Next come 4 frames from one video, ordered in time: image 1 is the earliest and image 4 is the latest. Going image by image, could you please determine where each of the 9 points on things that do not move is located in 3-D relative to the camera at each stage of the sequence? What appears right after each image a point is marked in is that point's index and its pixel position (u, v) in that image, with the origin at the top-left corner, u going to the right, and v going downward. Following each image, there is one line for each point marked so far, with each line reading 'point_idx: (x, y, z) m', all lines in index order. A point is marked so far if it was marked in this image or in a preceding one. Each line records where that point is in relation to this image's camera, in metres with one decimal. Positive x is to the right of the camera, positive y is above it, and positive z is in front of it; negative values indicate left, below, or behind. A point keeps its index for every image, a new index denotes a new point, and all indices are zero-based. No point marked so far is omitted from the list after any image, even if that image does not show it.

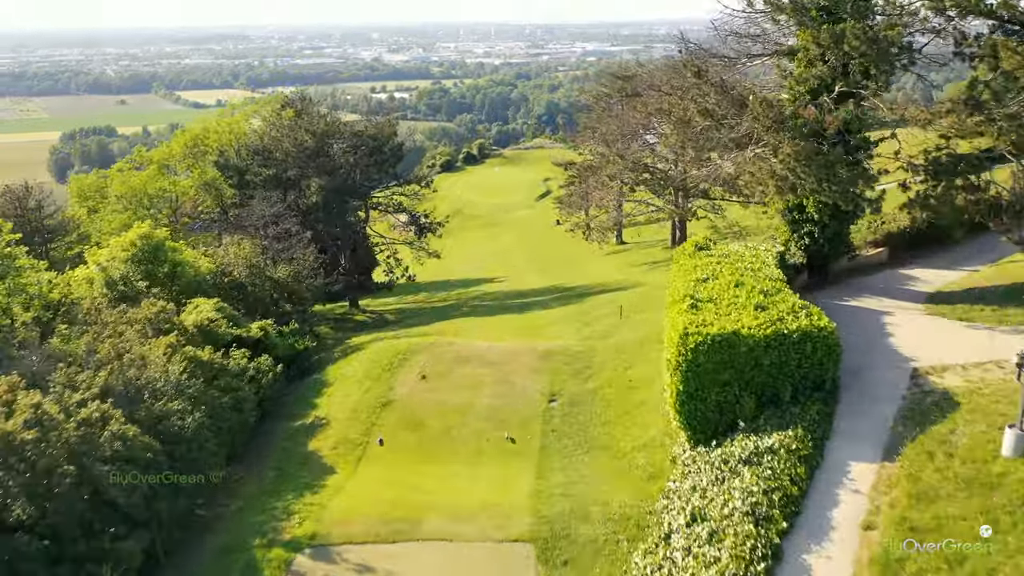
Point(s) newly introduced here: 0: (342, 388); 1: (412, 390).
0: (-4.2, -2.5, +17.5) m
1: (-2.4, -2.4, +16.5) m
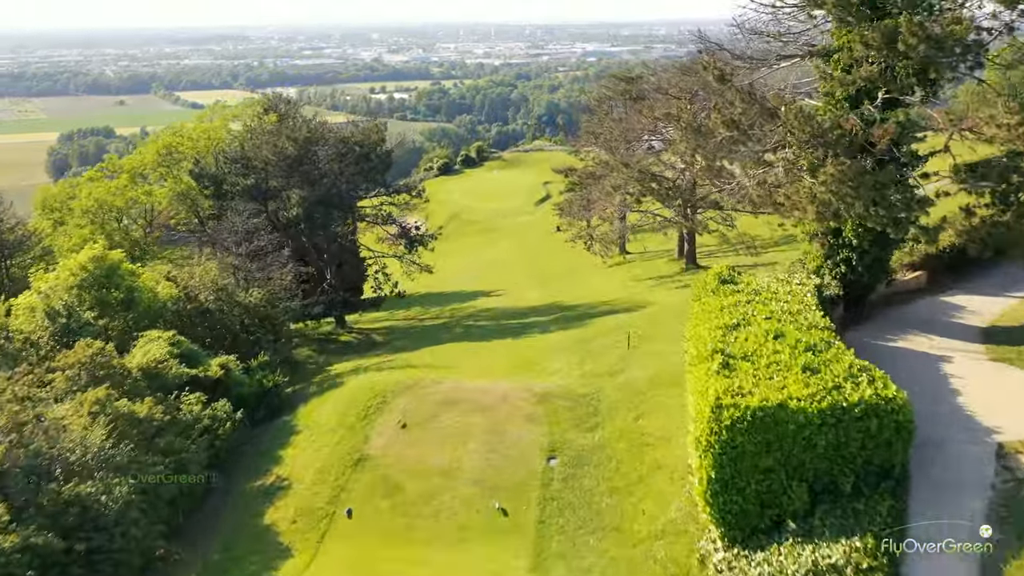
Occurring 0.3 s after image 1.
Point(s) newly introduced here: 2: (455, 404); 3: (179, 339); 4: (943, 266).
0: (-4.4, -3.3, +15.3) m
1: (-2.5, -3.2, +14.3) m
2: (-1.3, -2.6, +15.7) m
3: (-8.2, -1.3, +17.3) m
4: (+11.8, +0.6, +19.1) m
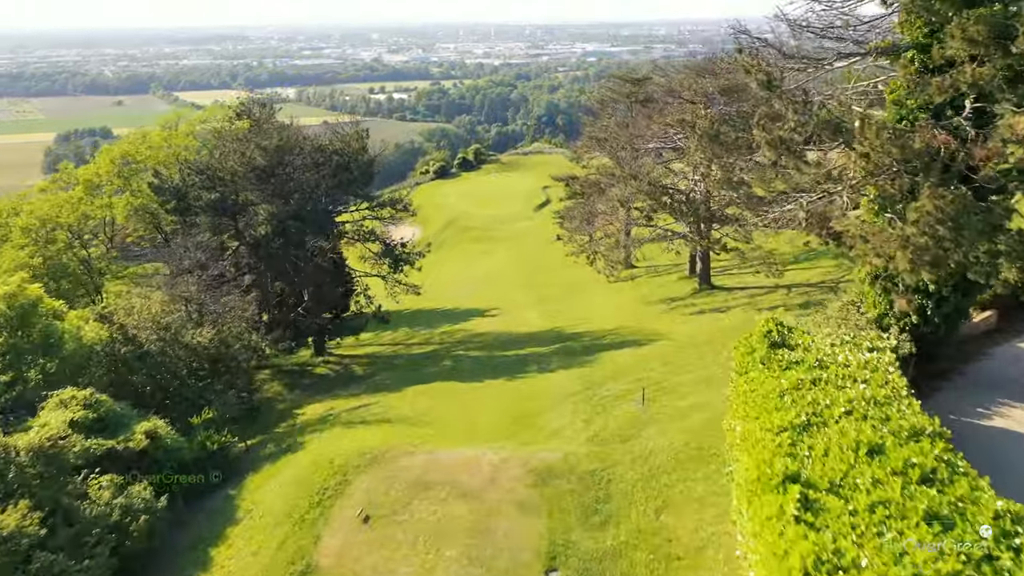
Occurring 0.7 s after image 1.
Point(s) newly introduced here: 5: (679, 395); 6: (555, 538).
0: (-4.6, -4.2, +12.3) m
1: (-2.7, -4.1, +11.3) m
2: (-1.4, -3.6, +12.7) m
3: (-8.4, -2.2, +14.2) m
4: (+11.6, -0.4, +16.1) m
5: (+3.9, -2.5, +16.2) m
6: (+0.7, -4.0, +11.3) m
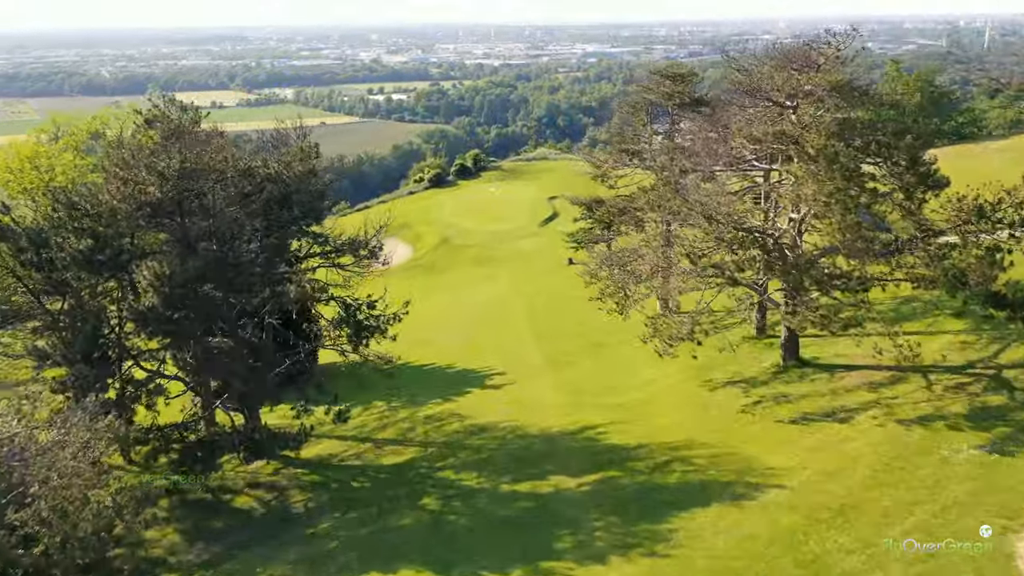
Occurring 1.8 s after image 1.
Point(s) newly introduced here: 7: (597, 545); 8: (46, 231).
0: (-4.2, -6.6, +3.7) m
1: (-2.3, -6.5, +2.7) m
2: (-1.1, -5.9, +4.1) m
3: (-8.0, -4.6, +5.6) m
4: (+12.0, -2.8, +7.5) m
5: (+4.3, -4.9, +7.6) m
6: (+1.1, -6.4, +2.7) m
7: (+1.6, -4.9, +12.9) m
8: (-12.2, +1.5, +18.2) m
